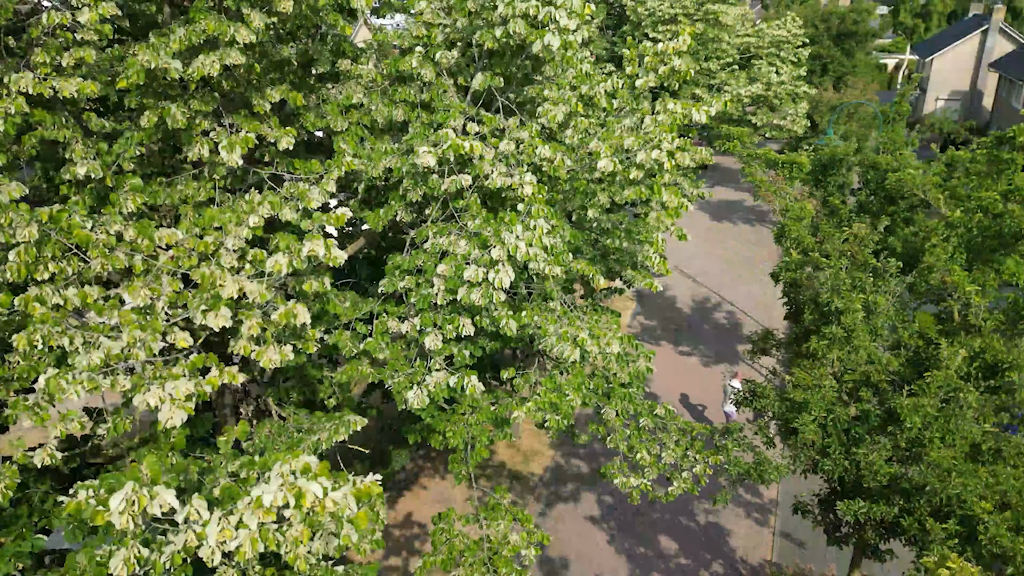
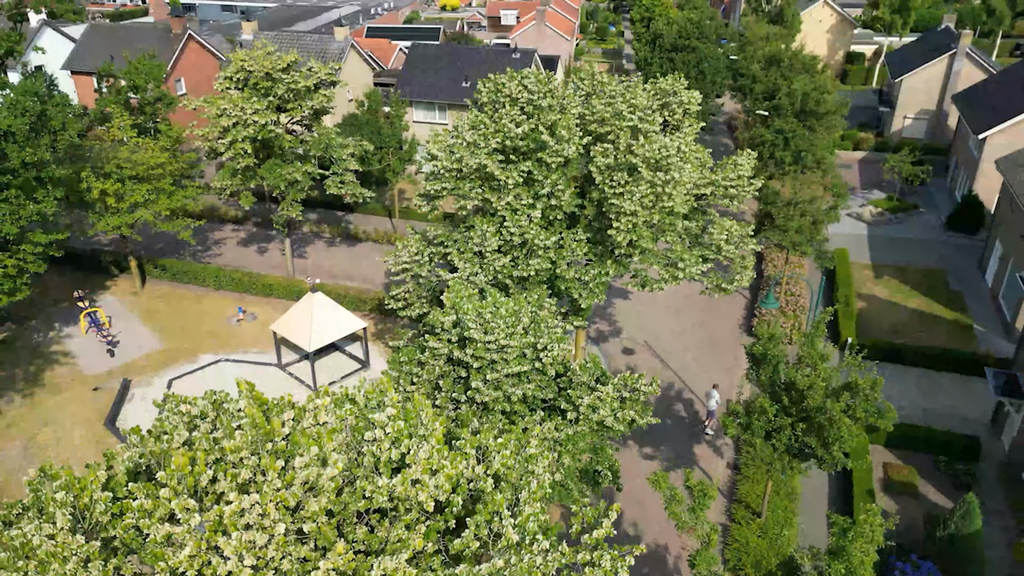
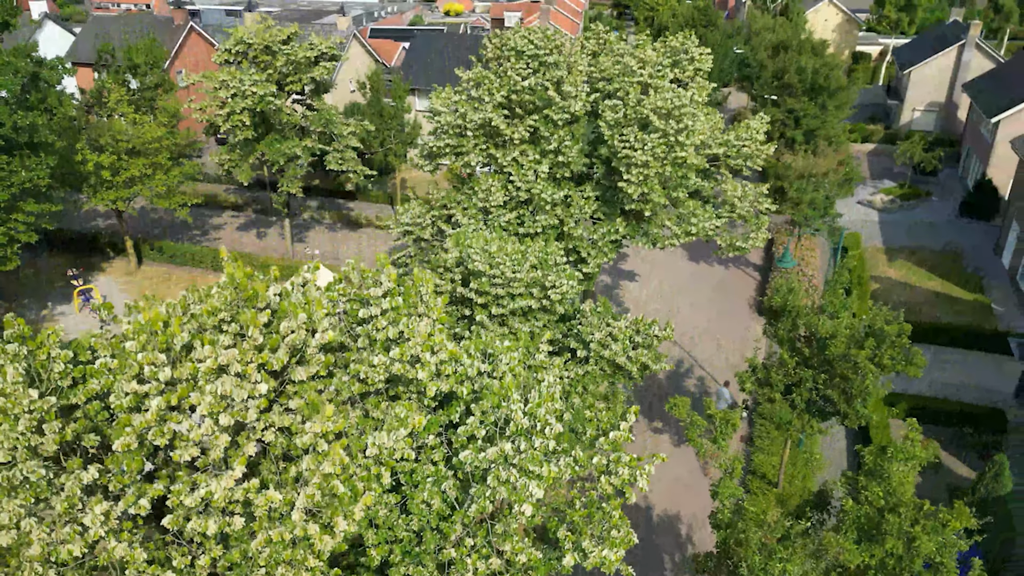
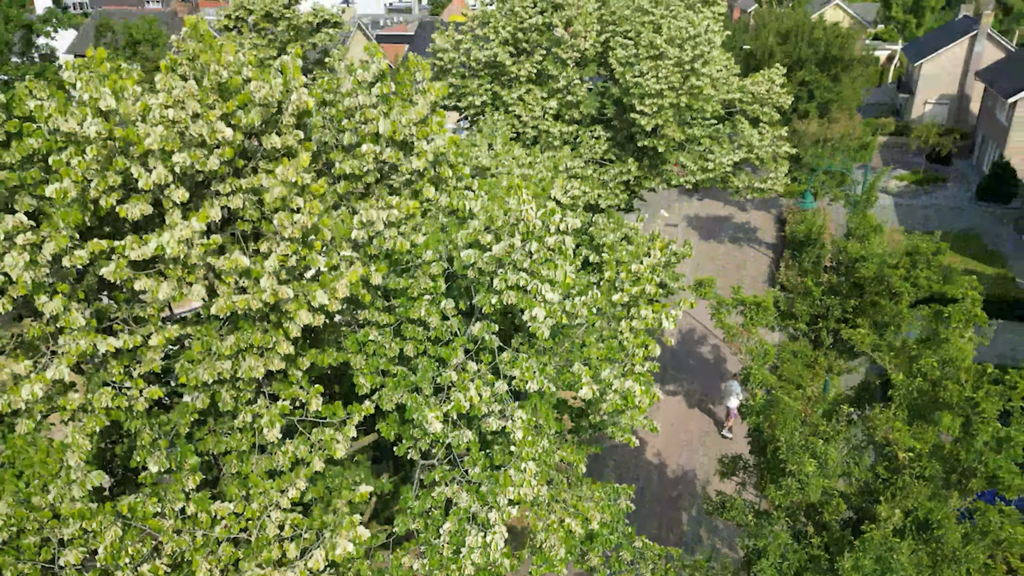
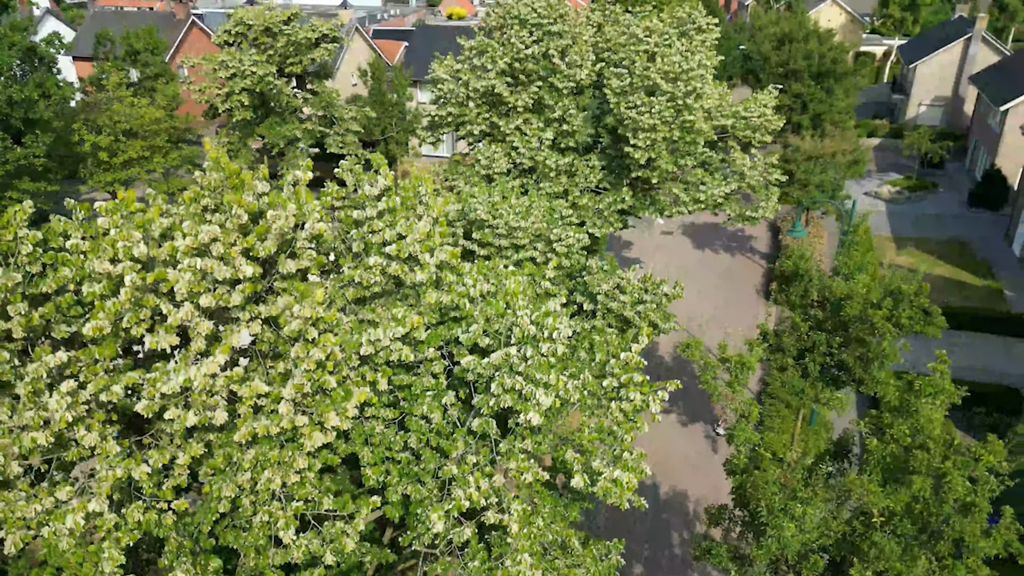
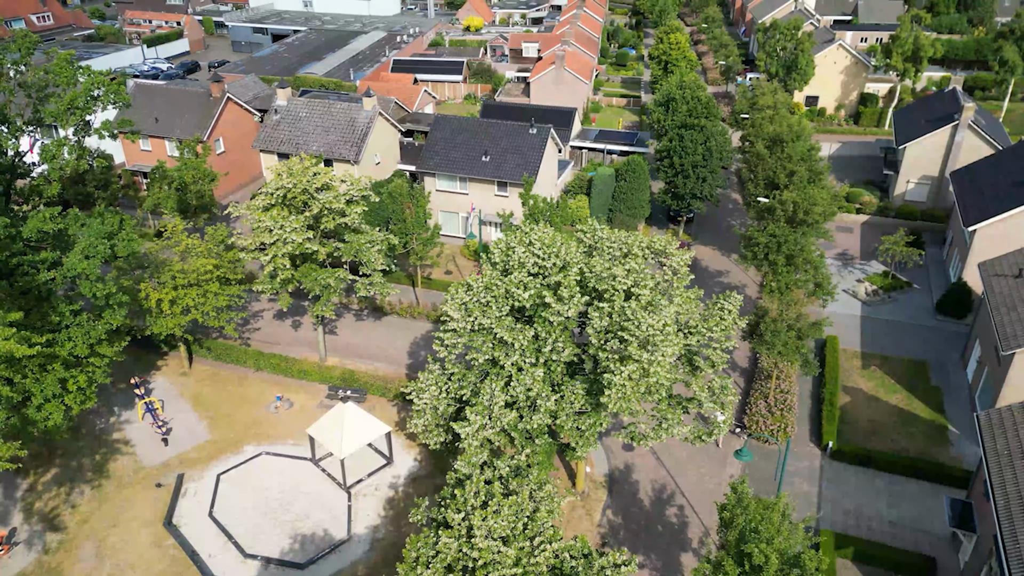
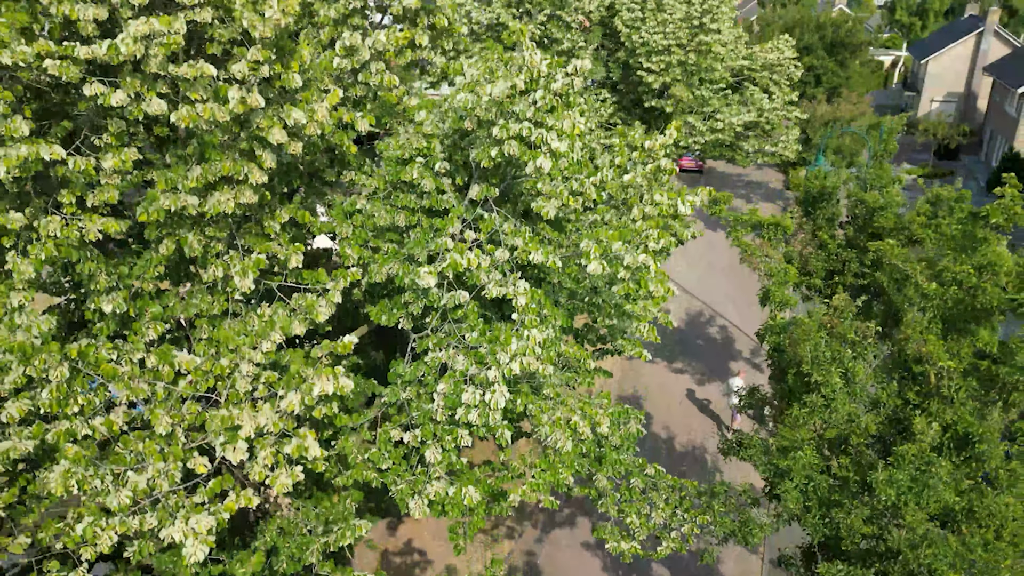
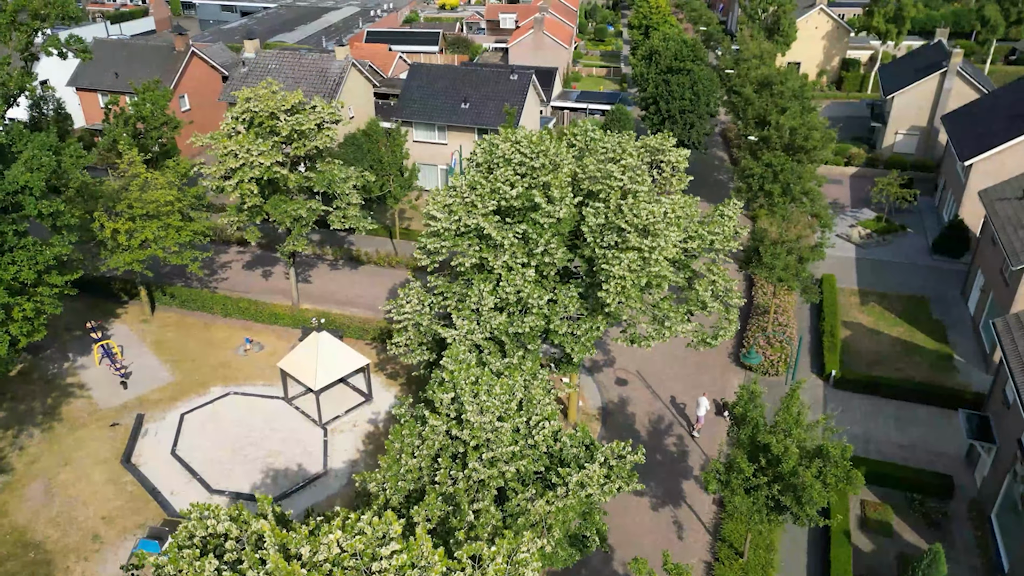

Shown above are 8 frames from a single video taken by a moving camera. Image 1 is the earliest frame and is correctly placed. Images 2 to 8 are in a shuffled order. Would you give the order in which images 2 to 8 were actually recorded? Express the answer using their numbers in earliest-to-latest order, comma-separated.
7, 4, 5, 3, 2, 8, 6
